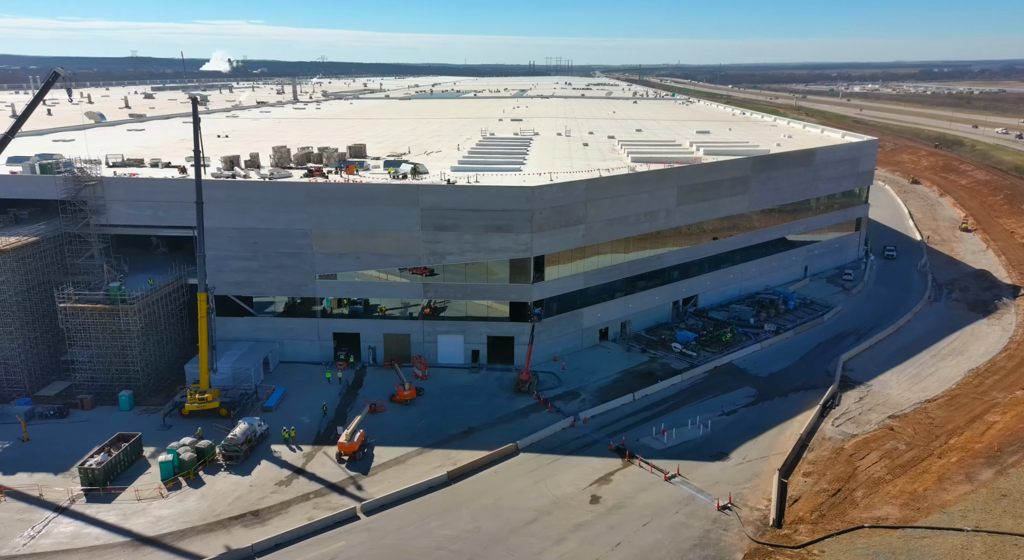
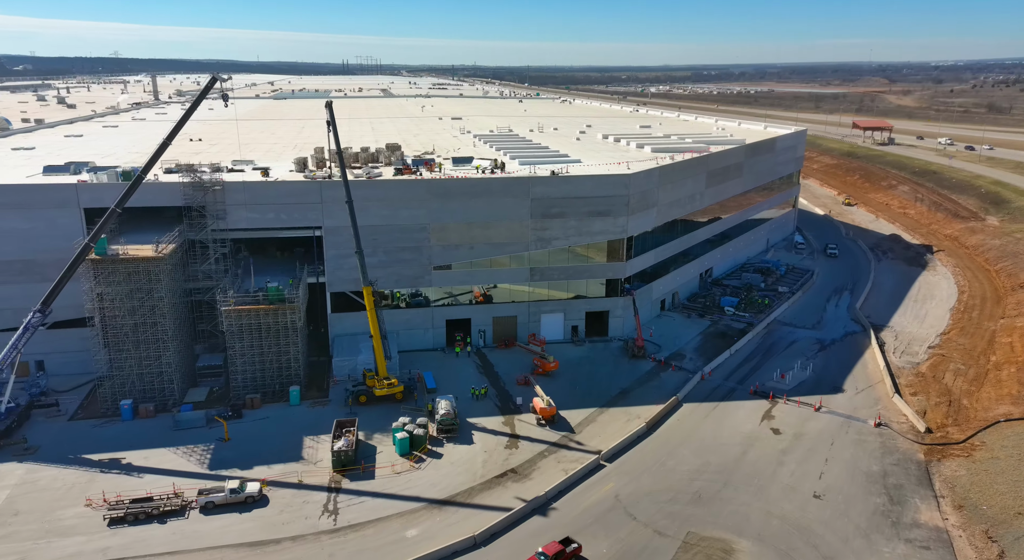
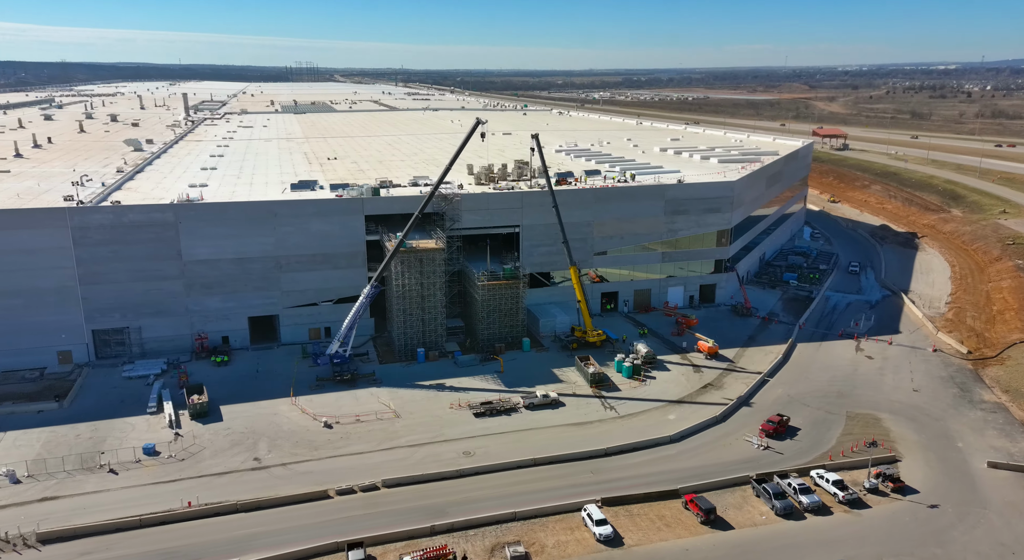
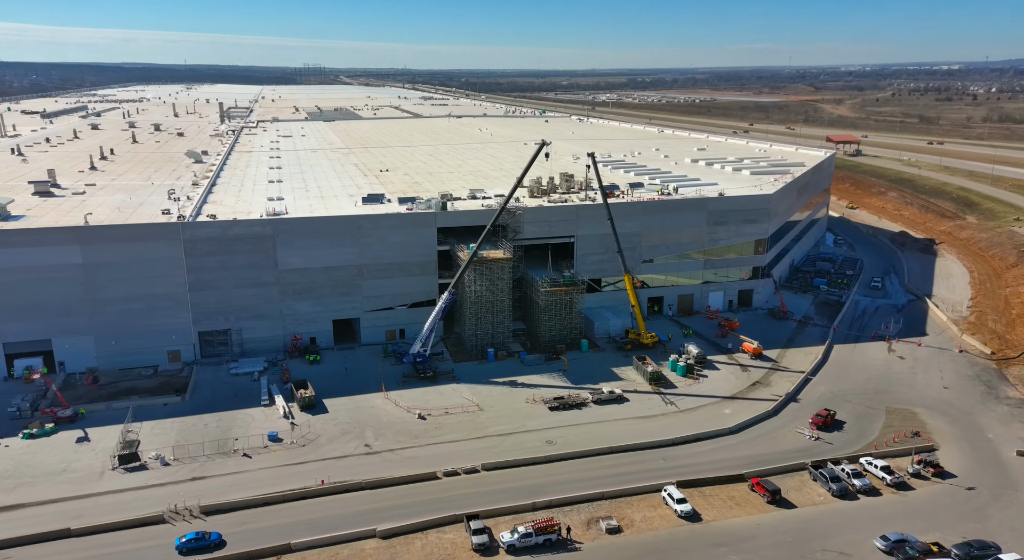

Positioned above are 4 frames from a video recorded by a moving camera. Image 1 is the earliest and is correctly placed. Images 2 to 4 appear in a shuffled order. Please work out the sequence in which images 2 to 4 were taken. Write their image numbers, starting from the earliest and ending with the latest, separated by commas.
2, 3, 4
